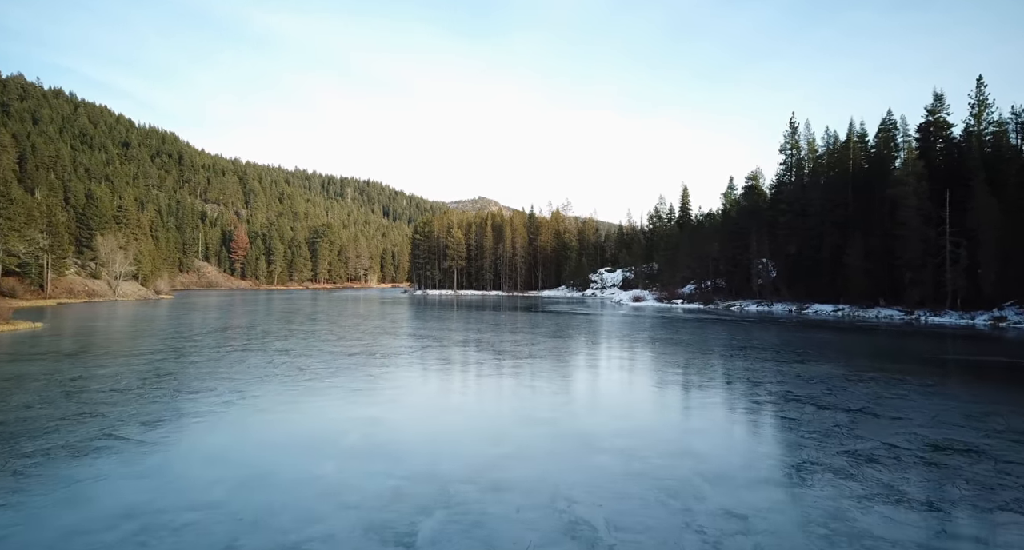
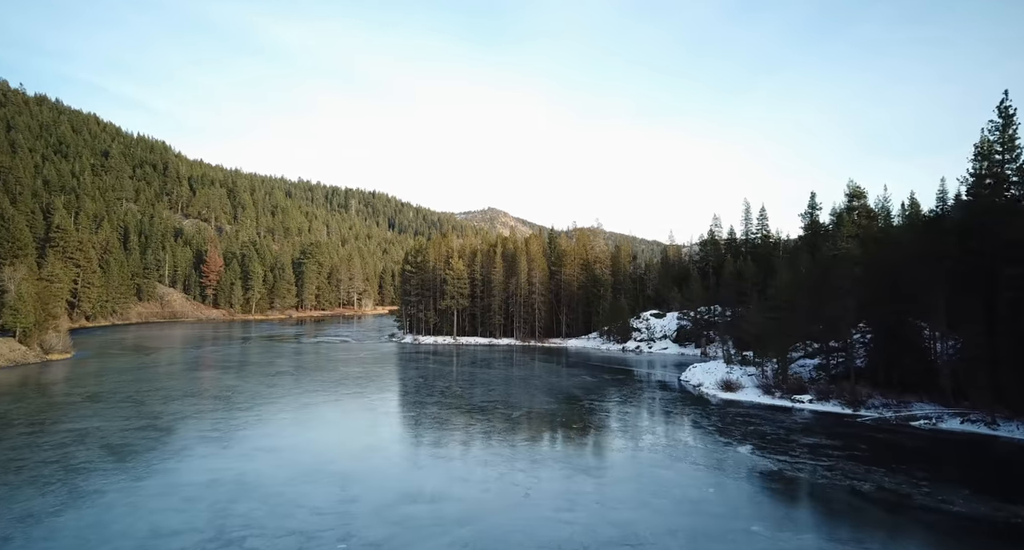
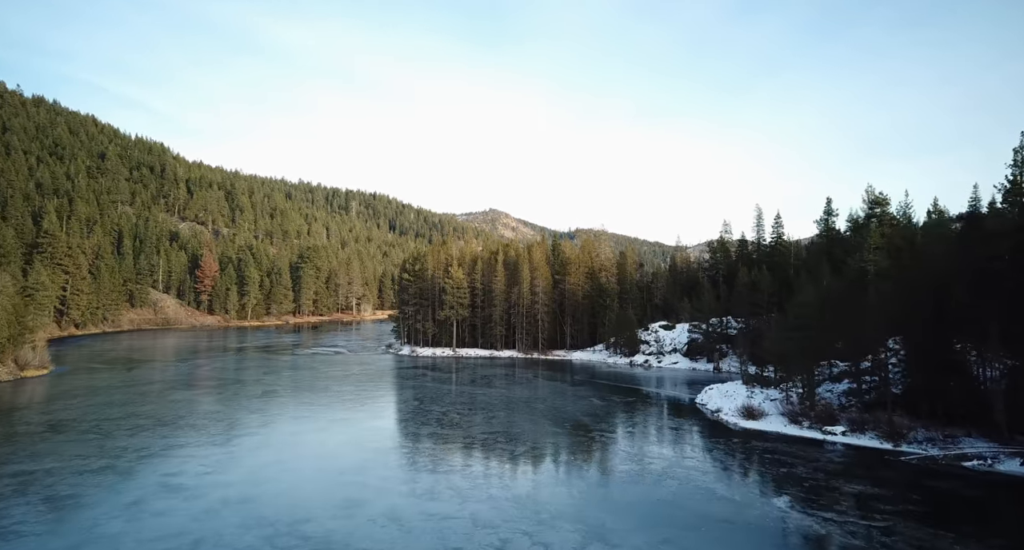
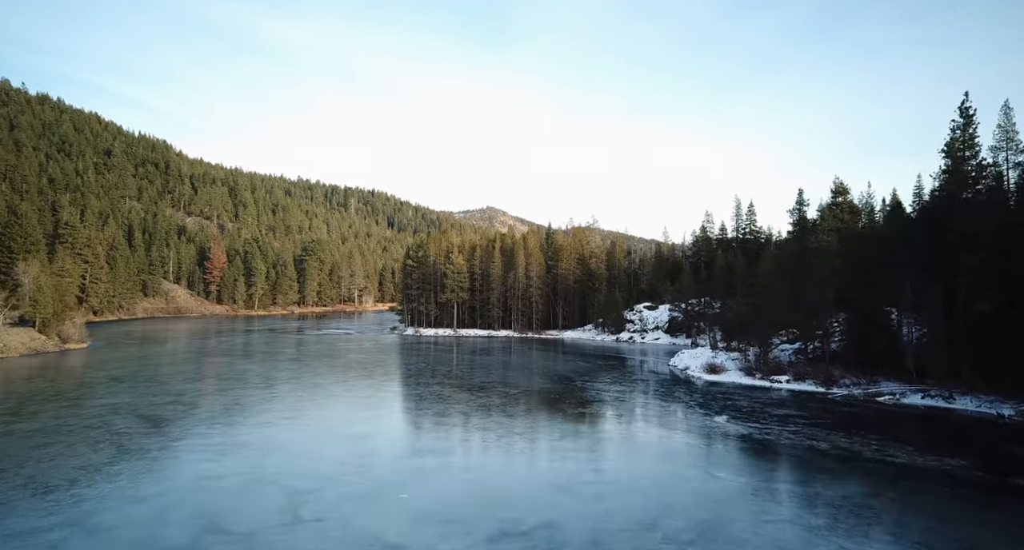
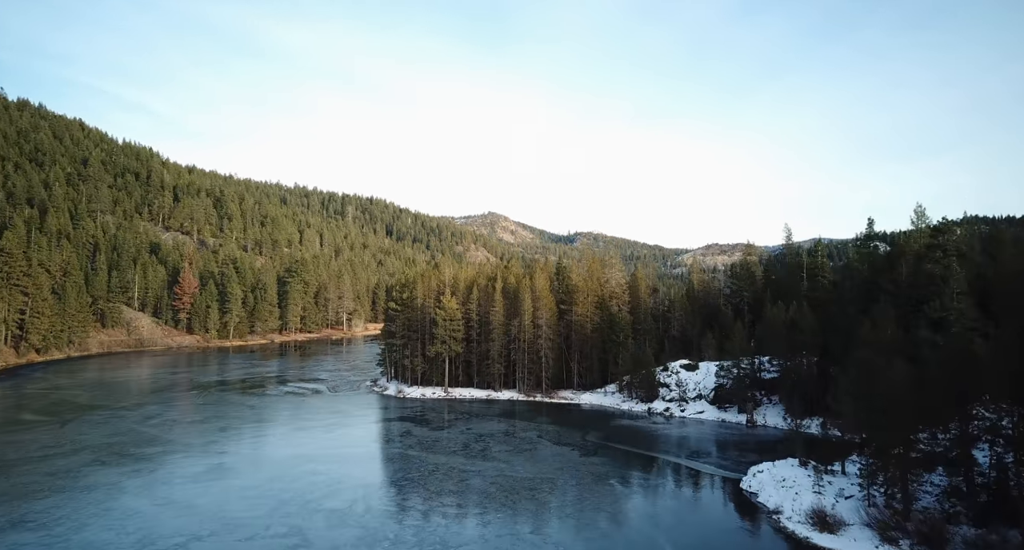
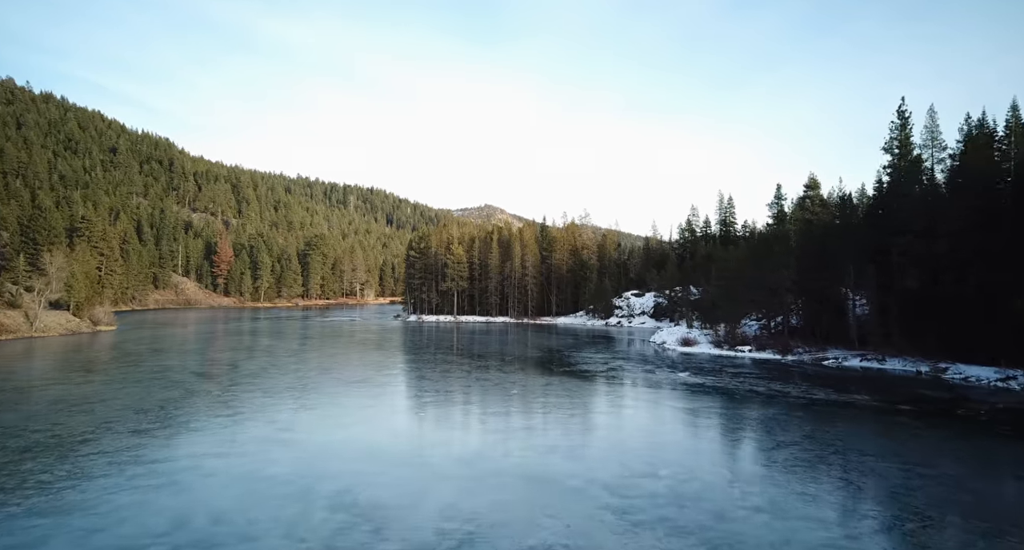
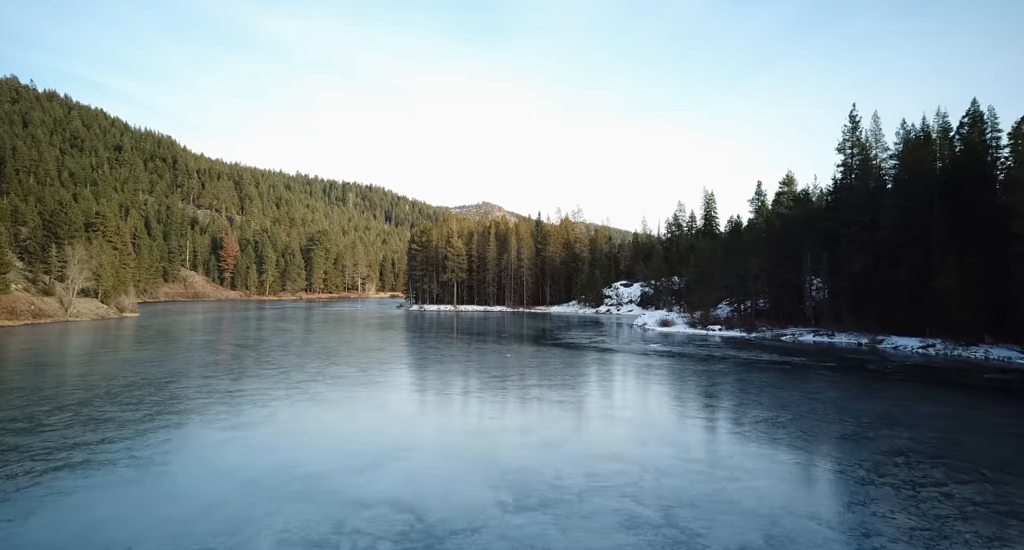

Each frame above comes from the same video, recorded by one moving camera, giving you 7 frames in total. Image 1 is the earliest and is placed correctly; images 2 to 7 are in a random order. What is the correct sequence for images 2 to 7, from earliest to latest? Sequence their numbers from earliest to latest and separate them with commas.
7, 6, 4, 2, 3, 5
